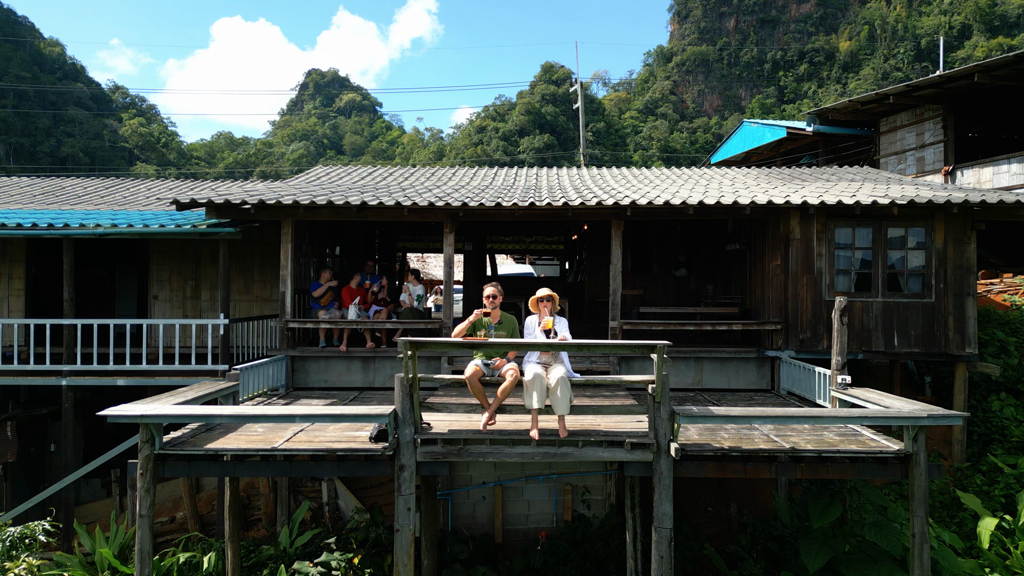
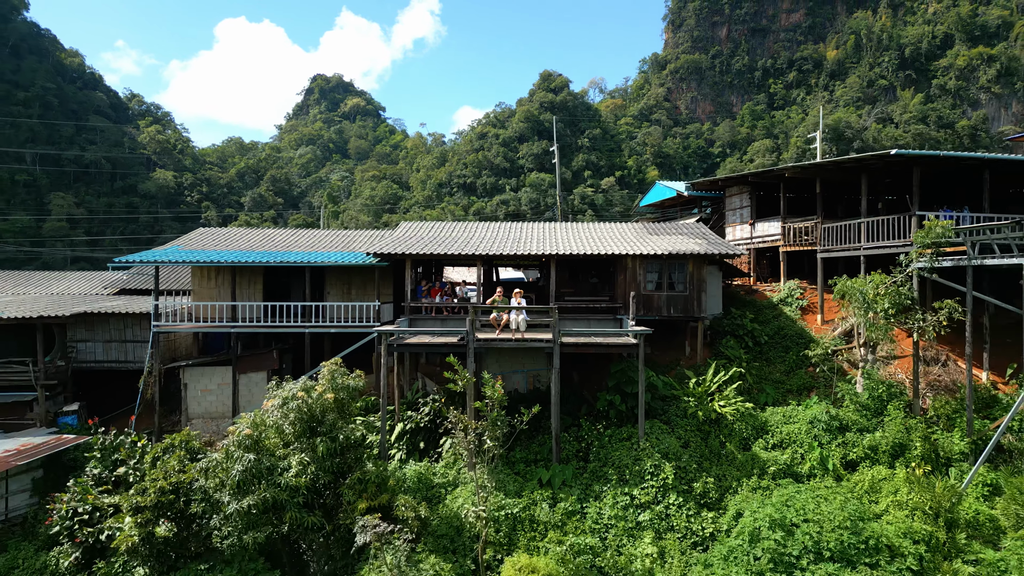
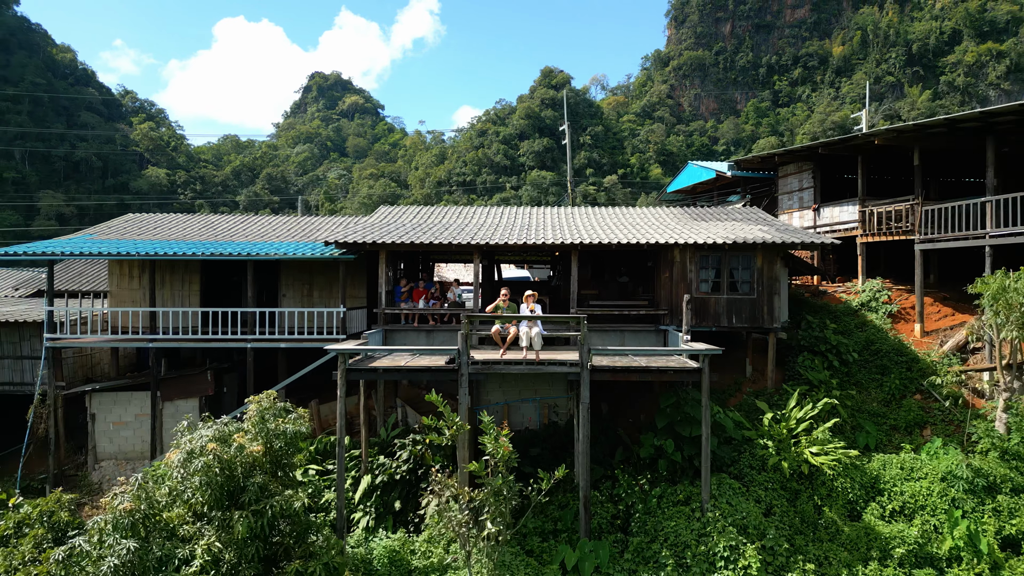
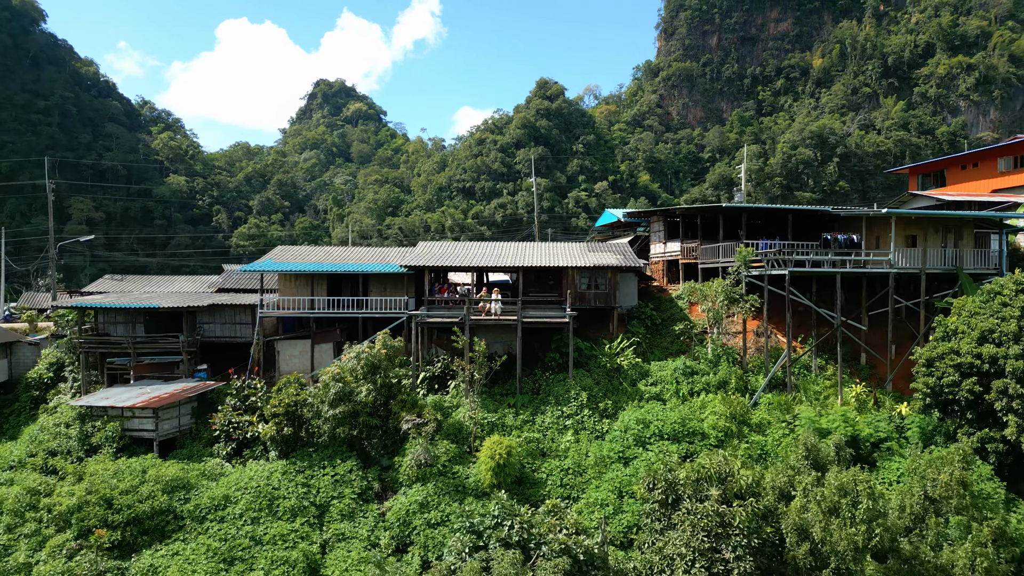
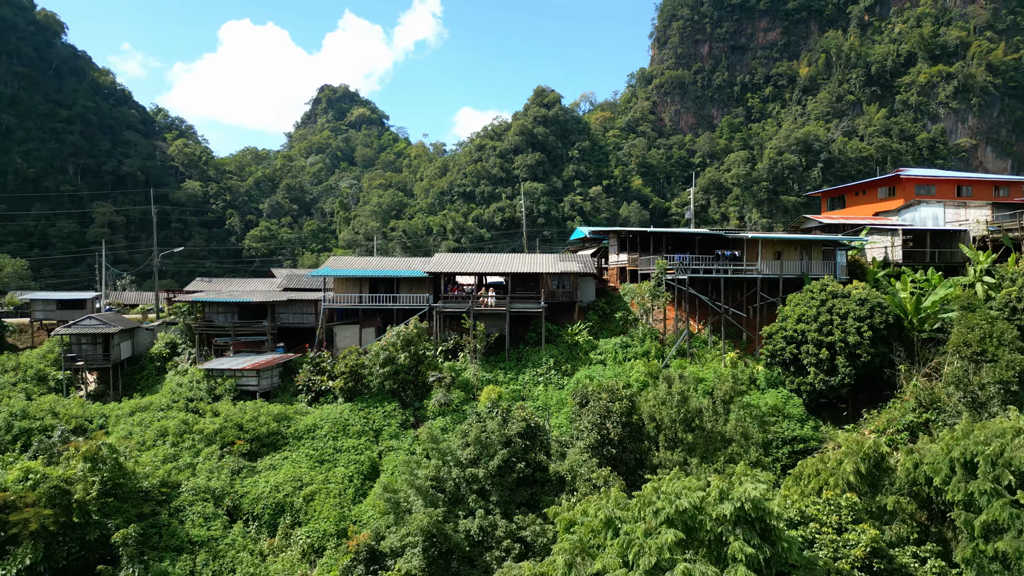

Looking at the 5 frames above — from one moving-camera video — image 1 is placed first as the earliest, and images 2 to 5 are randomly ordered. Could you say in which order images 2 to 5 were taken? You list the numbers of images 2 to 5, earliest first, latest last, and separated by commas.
3, 2, 4, 5
